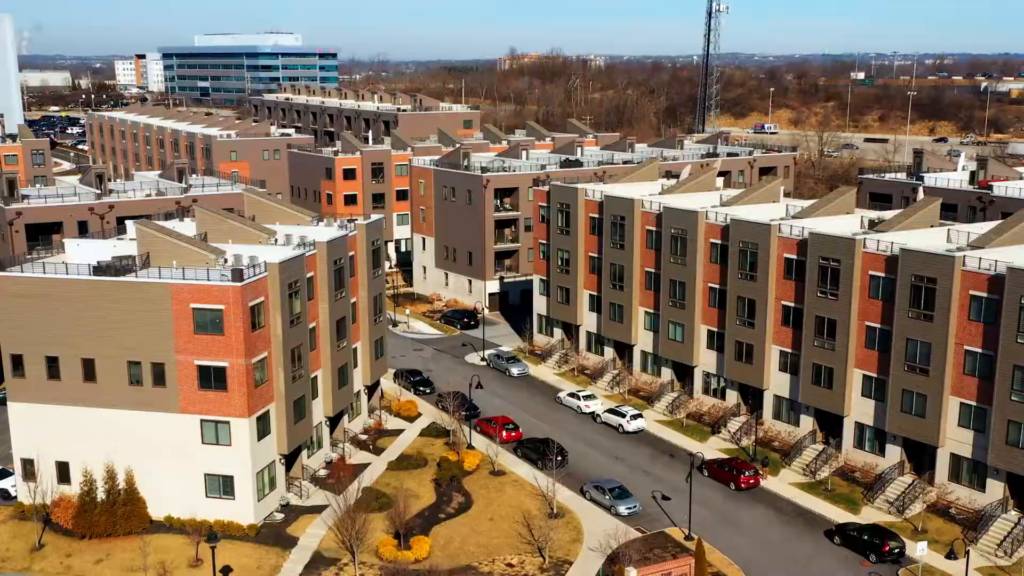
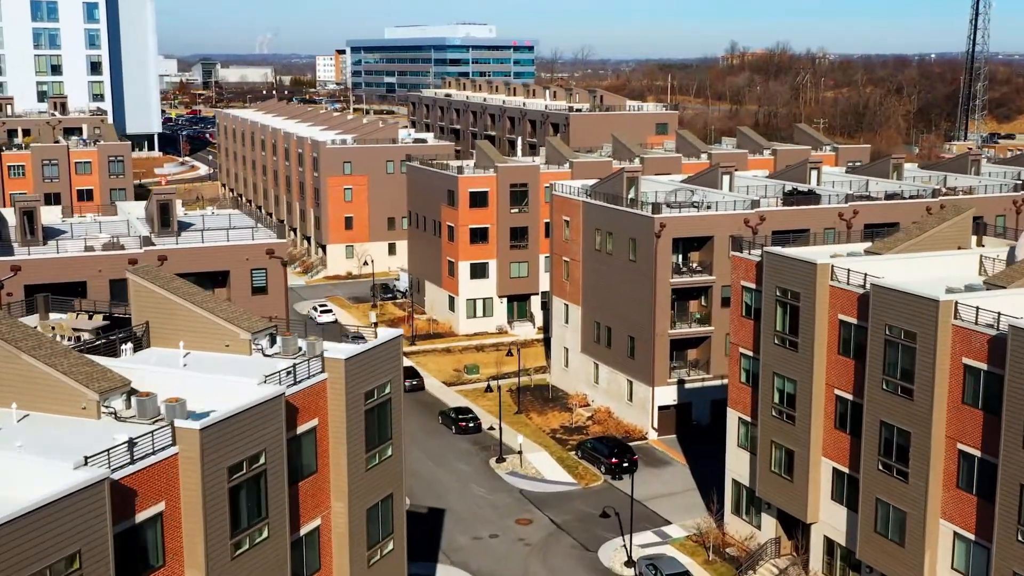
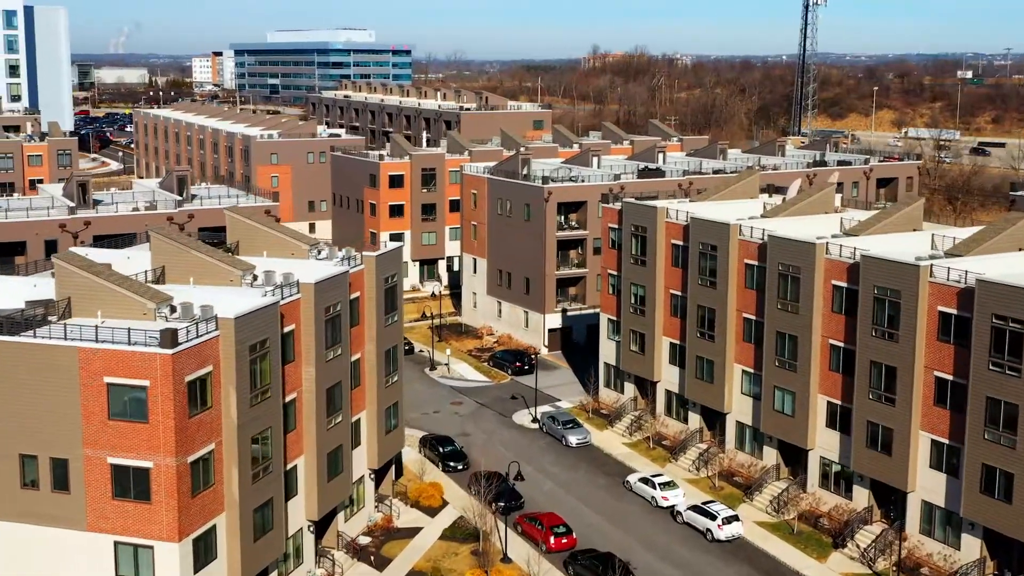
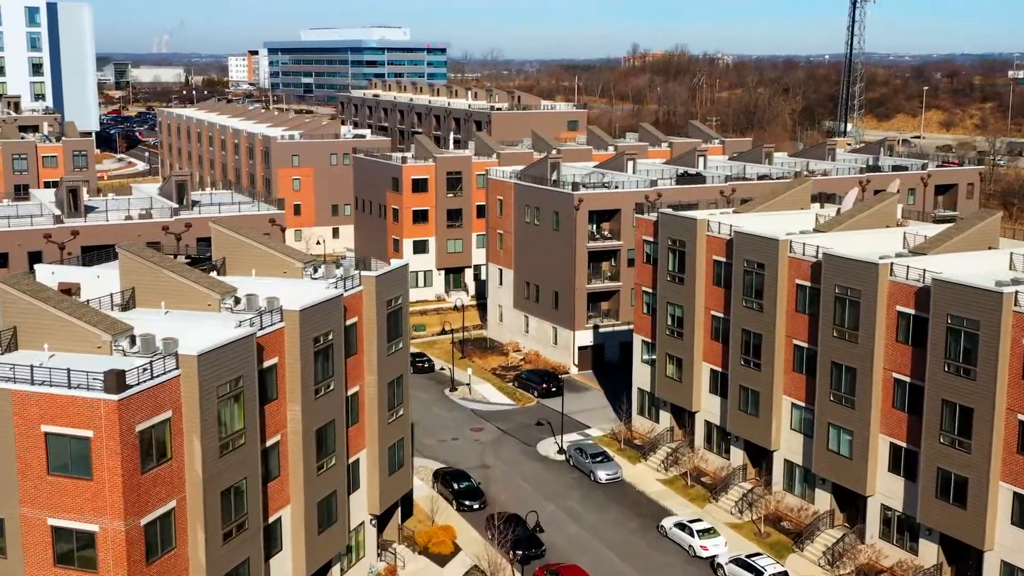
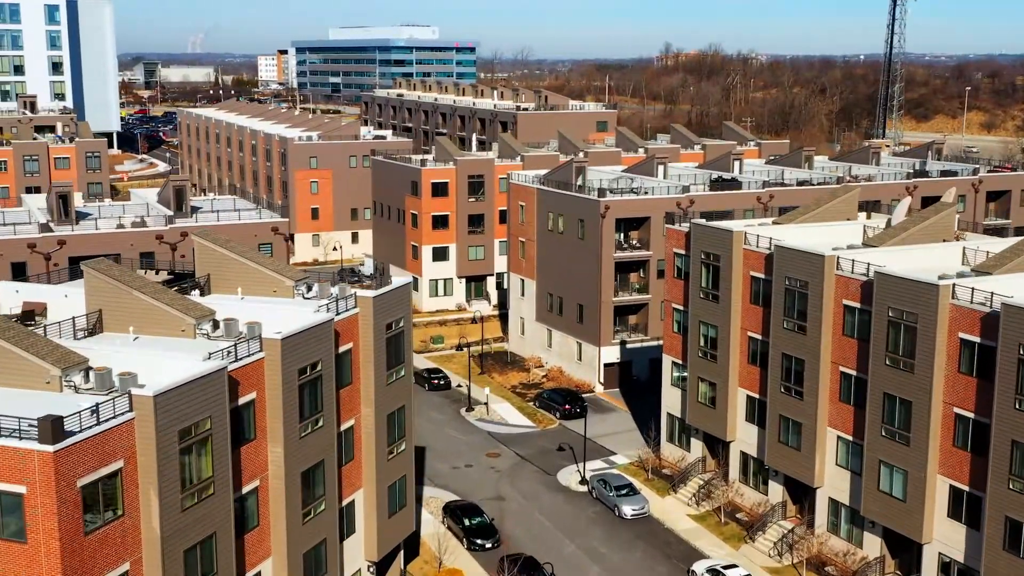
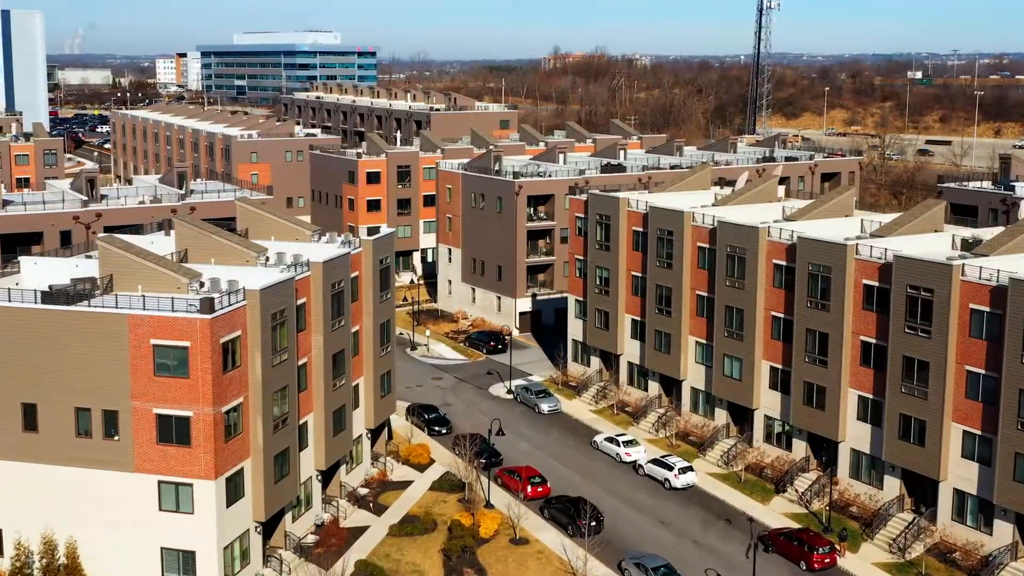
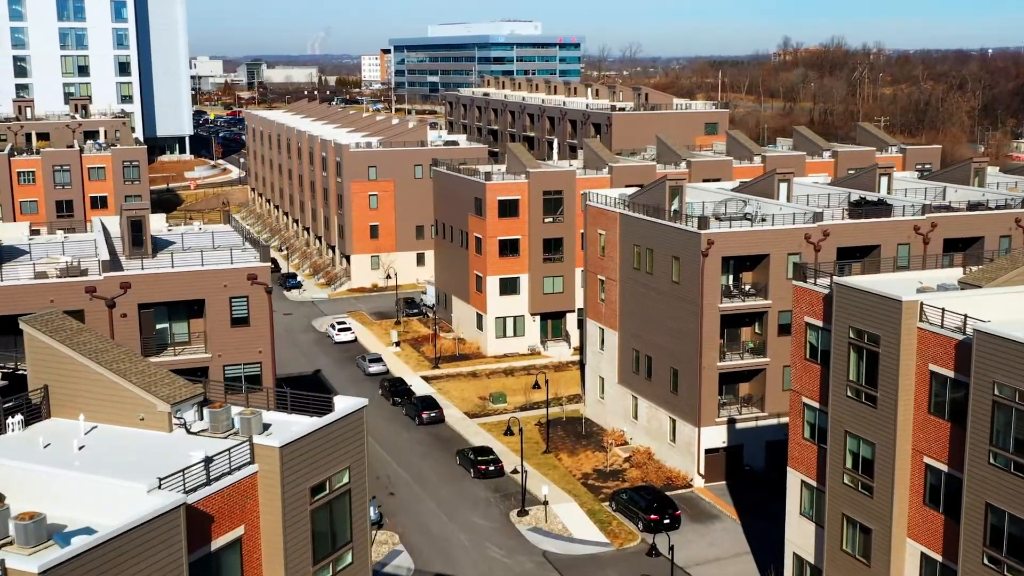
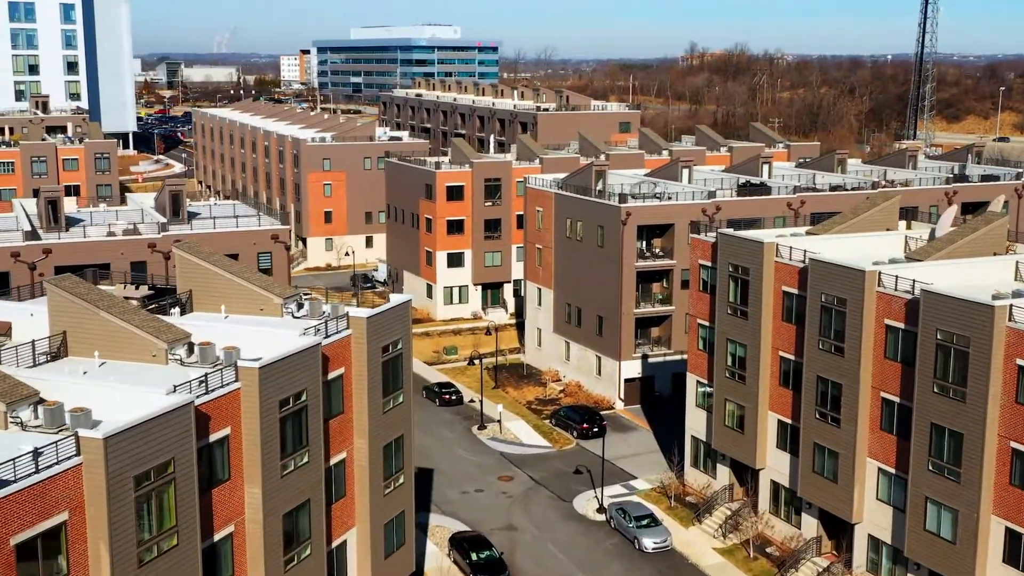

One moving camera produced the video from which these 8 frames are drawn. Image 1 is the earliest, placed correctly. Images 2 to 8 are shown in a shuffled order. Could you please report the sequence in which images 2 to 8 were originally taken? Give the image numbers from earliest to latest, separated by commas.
6, 3, 4, 5, 8, 2, 7
